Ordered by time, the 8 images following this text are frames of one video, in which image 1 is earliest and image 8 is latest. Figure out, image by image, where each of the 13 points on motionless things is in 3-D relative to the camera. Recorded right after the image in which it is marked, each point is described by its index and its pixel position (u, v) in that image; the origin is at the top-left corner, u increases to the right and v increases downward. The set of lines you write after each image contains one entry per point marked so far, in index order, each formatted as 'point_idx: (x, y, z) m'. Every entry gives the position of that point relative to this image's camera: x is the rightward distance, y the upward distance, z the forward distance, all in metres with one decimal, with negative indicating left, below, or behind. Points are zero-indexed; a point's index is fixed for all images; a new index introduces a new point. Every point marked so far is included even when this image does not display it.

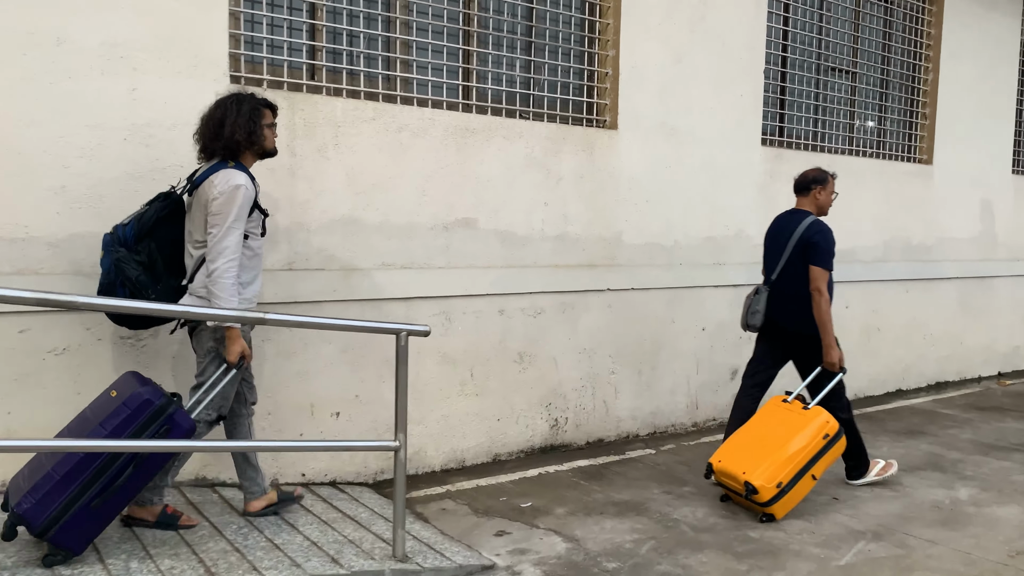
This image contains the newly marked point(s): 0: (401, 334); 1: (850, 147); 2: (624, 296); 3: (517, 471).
0: (-0.4, -0.2, +3.1) m
1: (+2.9, +1.2, +6.8) m
2: (+0.7, 0.0, +5.3) m
3: (0.0, -1.1, +4.7) m
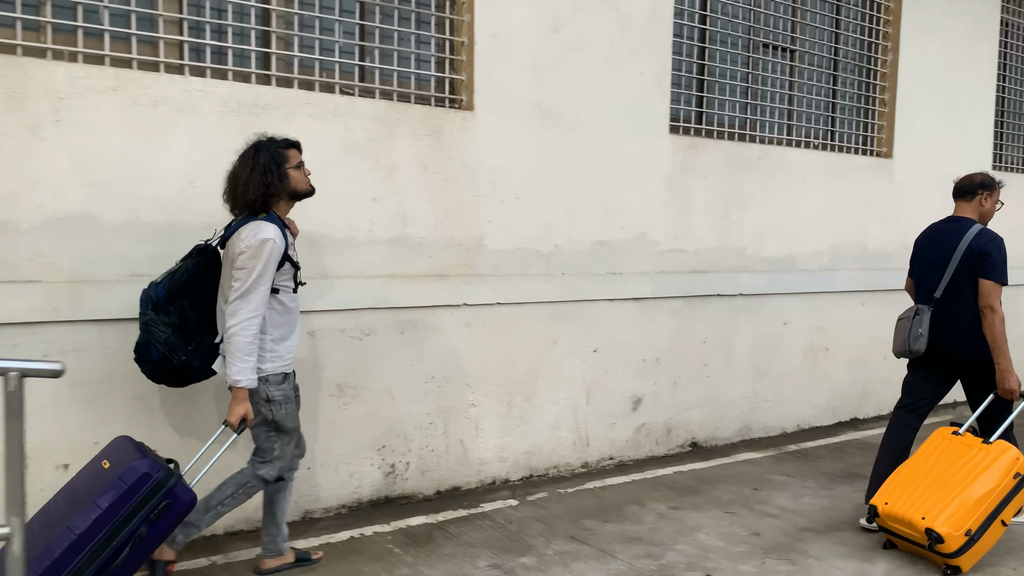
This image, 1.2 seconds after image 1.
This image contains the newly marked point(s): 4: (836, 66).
0: (-1.3, -0.2, +2.1) m
1: (+2.0, +1.1, +5.9) m
2: (-0.1, -0.1, +4.4) m
3: (-0.9, -1.1, +3.7) m
4: (+2.5, +1.7, +6.2) m
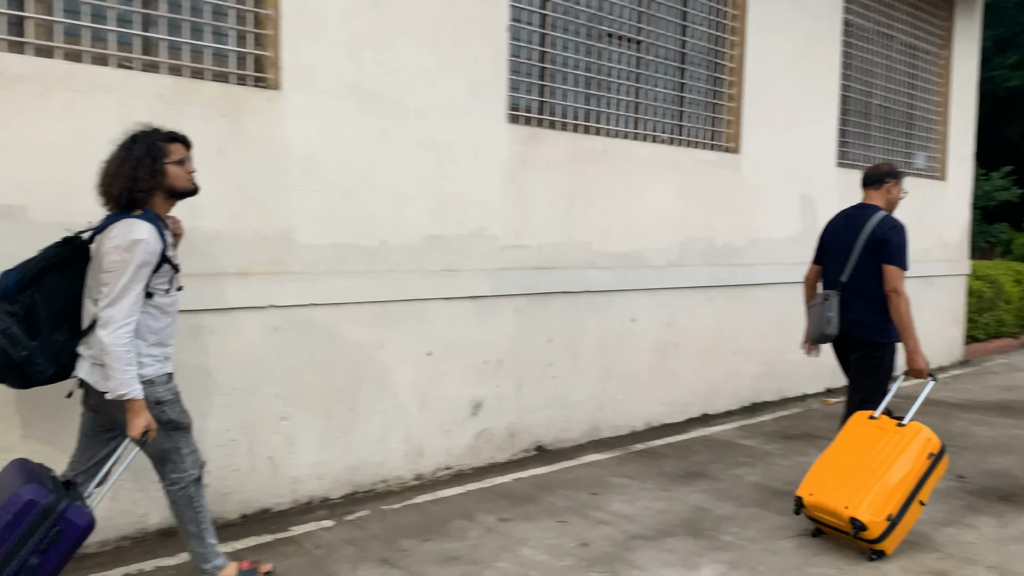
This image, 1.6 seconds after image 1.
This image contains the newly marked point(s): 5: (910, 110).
0: (-1.9, -0.2, +1.6) m
1: (+0.9, +1.1, +5.8) m
2: (-1.0, -0.1, +4.0) m
3: (-1.7, -1.1, +3.2) m
4: (+1.3, +1.7, +6.1) m
5: (+4.2, +1.9, +8.5) m
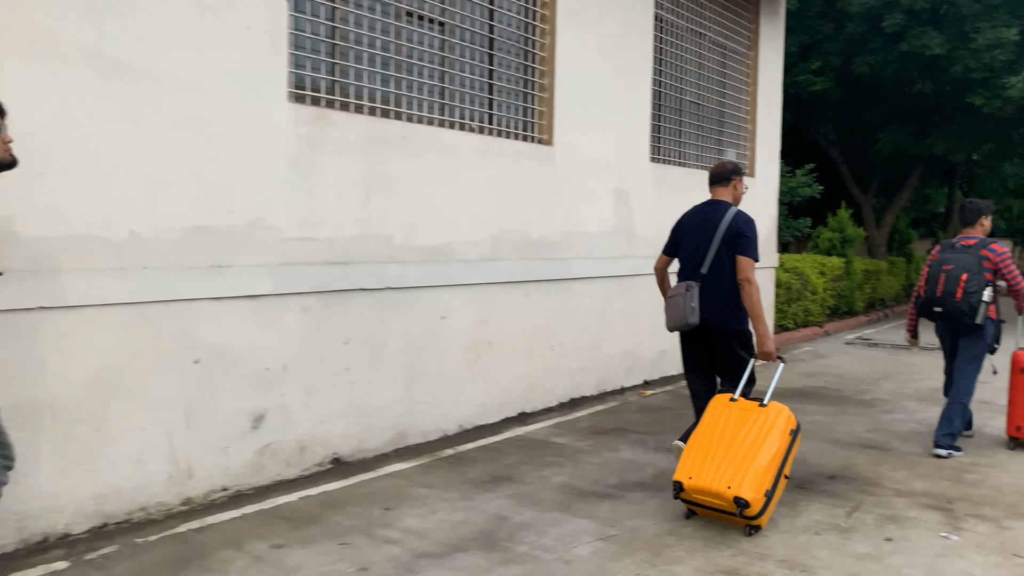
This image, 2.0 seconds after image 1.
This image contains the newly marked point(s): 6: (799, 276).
0: (-2.5, -0.2, +0.9) m
1: (-0.5, +1.1, +5.4) m
2: (-2.0, -0.1, +3.3) m
3: (-2.5, -1.1, +2.5) m
4: (-0.1, +1.8, +5.9) m
5: (+2.2, +1.9, +8.7) m
6: (+4.0, +0.2, +11.2) m
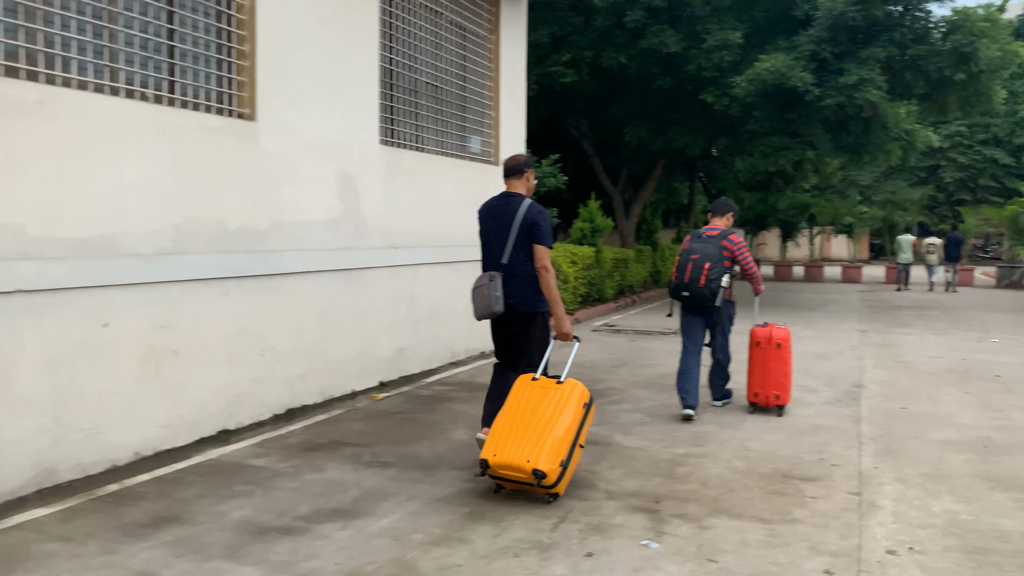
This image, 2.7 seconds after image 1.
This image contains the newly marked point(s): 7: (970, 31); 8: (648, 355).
0: (-3.0, -0.3, -0.4) m
1: (-2.3, +1.1, +4.5) m
2: (-3.2, -0.2, +2.1) m
3: (-3.4, -1.2, +1.2) m
4: (-2.1, +1.8, +5.0) m
5: (-0.5, +2.0, +8.3) m
6: (+0.5, +0.3, +11.2) m
7: (+6.9, +3.9, +12.3) m
8: (+1.5, -0.7, +8.8) m
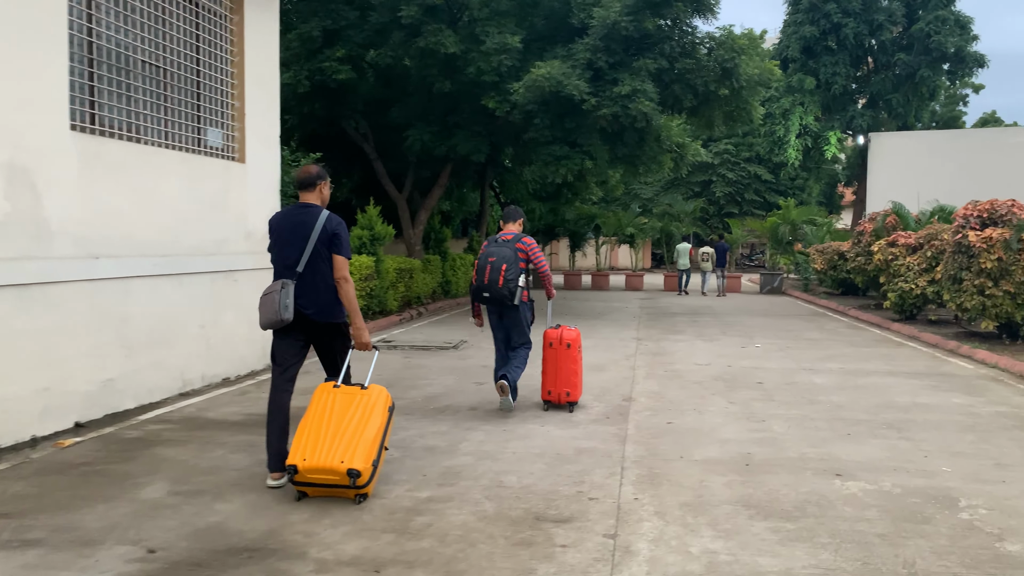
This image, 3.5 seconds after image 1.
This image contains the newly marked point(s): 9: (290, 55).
0: (-3.1, -0.4, -1.9) m
1: (-3.6, +1.0, +3.0) m
2: (-3.9, -0.3, +0.5) m
3: (-3.9, -1.3, -0.5) m
4: (-3.5, +1.7, +3.6) m
5: (-2.8, +1.9, +7.2) m
6: (-2.5, +0.1, +10.2) m
7: (+3.4, +3.8, +12.8) m
8: (-0.9, -0.9, +8.1) m
9: (-3.7, +3.9, +13.4) m
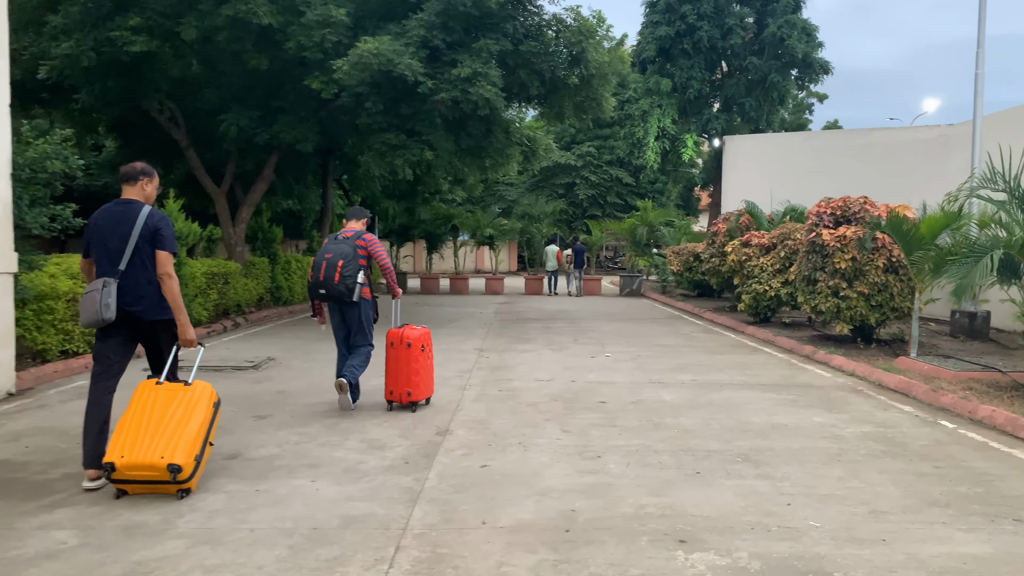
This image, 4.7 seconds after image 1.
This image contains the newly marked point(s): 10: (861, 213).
0: (-3.1, -0.4, -3.7) m
1: (-4.4, +1.0, +1.1) m
2: (-4.3, -0.3, -1.5) m
3: (-4.1, -1.4, -2.4) m
4: (-4.4, +1.6, +1.6) m
5: (-4.3, +1.8, +5.3) m
6: (-4.4, 0.0, +8.4) m
7: (+1.0, +3.8, +11.9) m
8: (-2.6, -0.9, +6.5) m
9: (-6.2, +3.7, +11.3) m
10: (+4.3, +0.9, +10.0) m
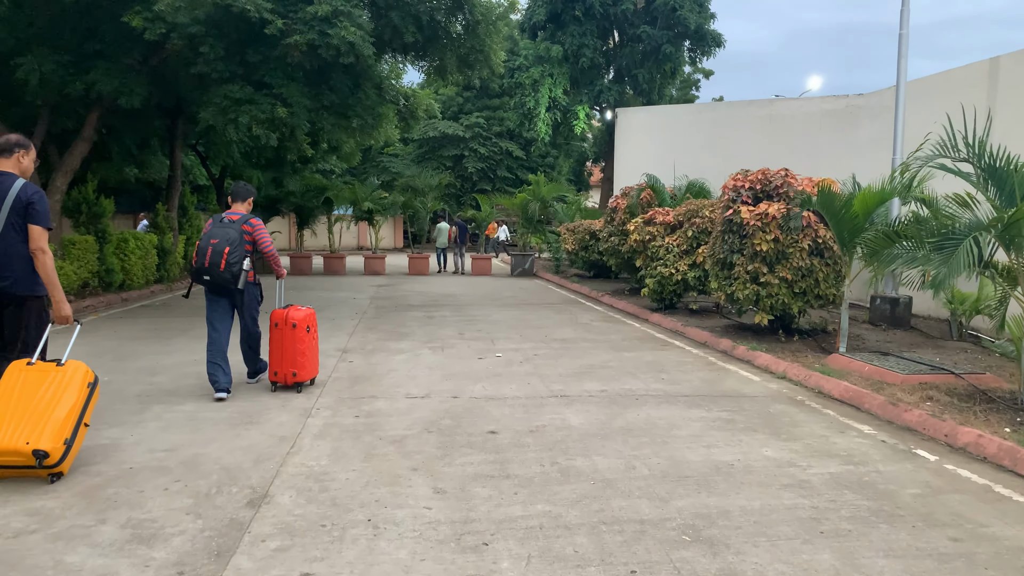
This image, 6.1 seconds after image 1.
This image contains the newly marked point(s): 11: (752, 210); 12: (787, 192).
0: (-2.6, -0.7, -5.8) m
1: (-4.5, +0.8, -1.2) m
2: (-4.0, -0.6, -3.7) m
3: (-3.7, -1.6, -4.6) m
4: (-4.6, +1.4, -0.7) m
5: (-5.0, +1.8, +3.0) m
6: (-5.5, +0.1, +6.0) m
7: (-0.6, +4.0, +10.1) m
8: (-3.4, -0.9, +4.5) m
9: (-7.6, +3.9, +8.6) m
10: (+2.9, +1.1, +8.8) m
11: (+2.6, +0.8, +8.6) m
12: (+3.0, +1.0, +8.7) m
